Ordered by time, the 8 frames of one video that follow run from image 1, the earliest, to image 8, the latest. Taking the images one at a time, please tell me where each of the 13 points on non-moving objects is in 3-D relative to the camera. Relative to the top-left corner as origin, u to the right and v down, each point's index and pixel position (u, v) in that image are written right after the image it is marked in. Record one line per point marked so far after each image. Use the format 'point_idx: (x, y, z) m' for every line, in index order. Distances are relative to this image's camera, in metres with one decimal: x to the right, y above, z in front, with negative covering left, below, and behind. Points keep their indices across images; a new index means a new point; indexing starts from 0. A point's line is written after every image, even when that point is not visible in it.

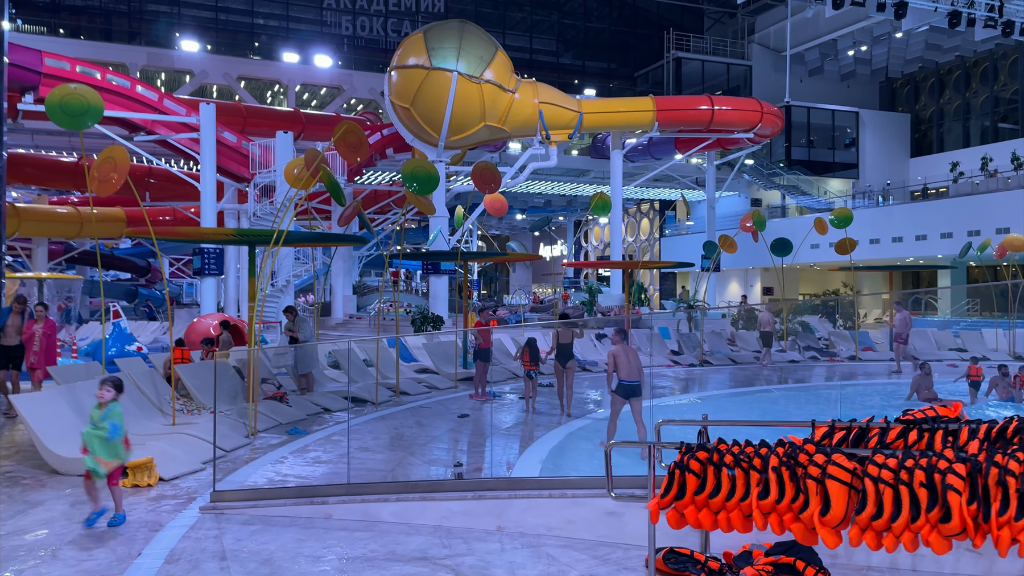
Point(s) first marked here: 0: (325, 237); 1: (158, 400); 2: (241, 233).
0: (-1.9, +0.5, +8.4) m
1: (-3.4, -1.1, +7.8) m
2: (-2.6, +0.5, +7.8) m
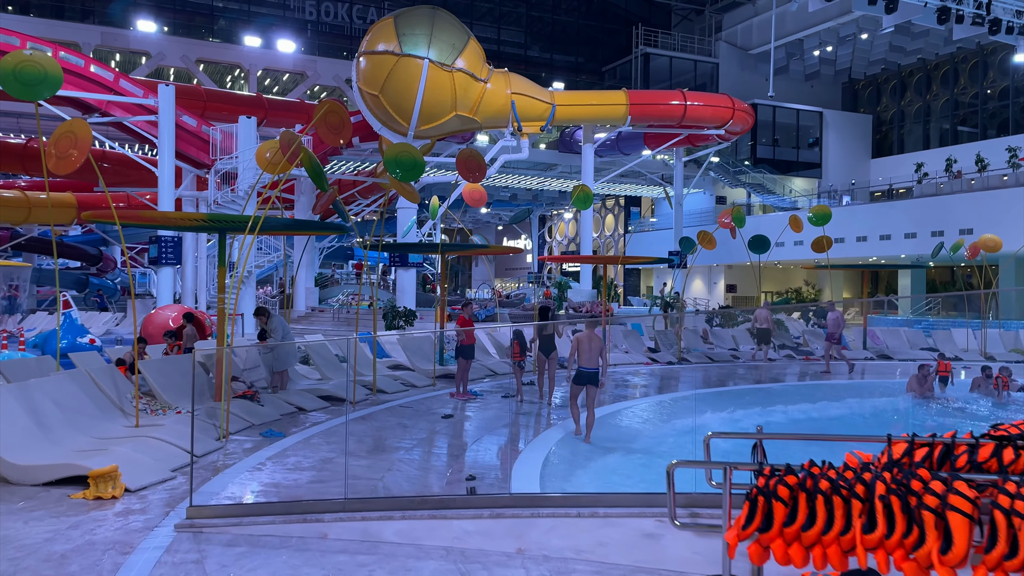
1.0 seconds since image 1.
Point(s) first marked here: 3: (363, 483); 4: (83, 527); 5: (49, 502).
0: (-2.0, +0.6, +7.8) m
1: (-3.5, -1.0, +7.2) m
2: (-2.6, +0.6, +7.2) m
3: (-1.1, -1.4, +5.9) m
4: (-2.5, -1.4, +4.8) m
5: (-2.9, -1.4, +5.2) m
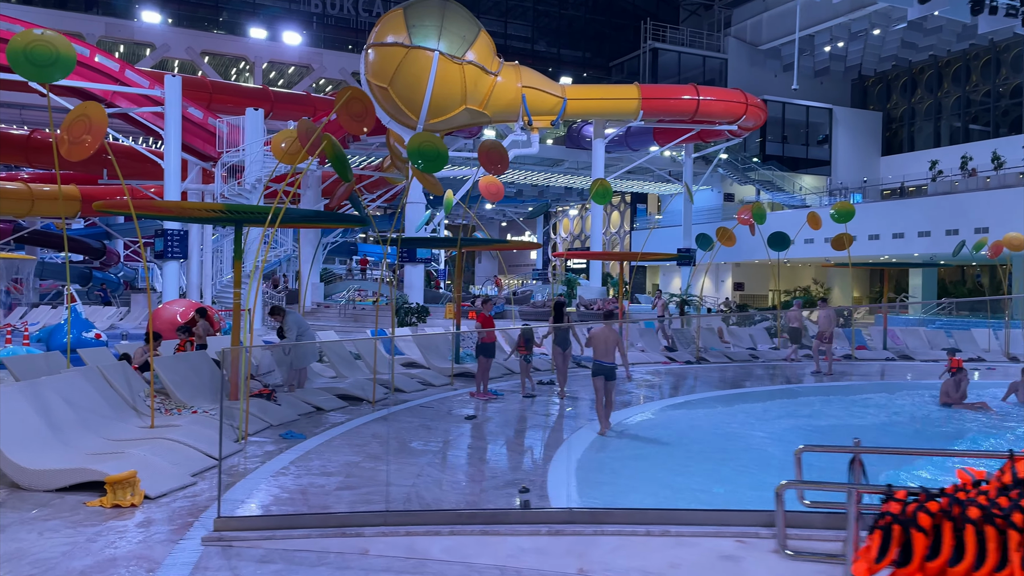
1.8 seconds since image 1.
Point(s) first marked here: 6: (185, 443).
0: (-1.7, +0.7, +7.5) m
1: (-3.2, -0.9, +6.9) m
2: (-2.3, +0.7, +6.9) m
3: (-0.8, -1.4, +5.6) m
4: (-2.2, -1.4, +4.5) m
5: (-2.7, -1.3, +4.9) m
6: (-2.4, -1.2, +6.1) m
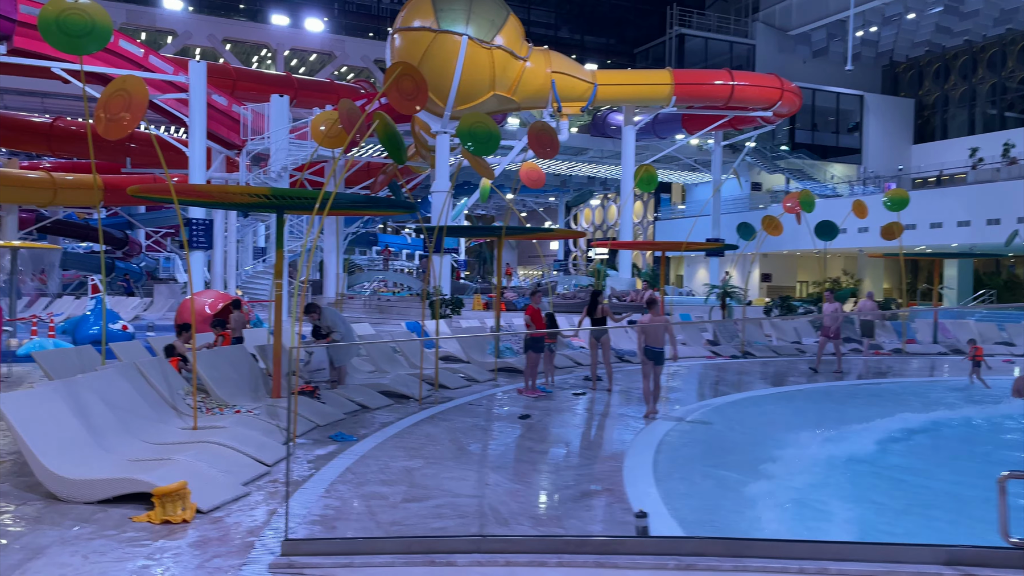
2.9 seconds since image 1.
0: (-1.2, +0.7, +7.0) m
1: (-2.7, -0.9, +6.5) m
2: (-1.8, +0.7, +6.4) m
3: (-0.3, -1.3, +5.1) m
4: (-1.8, -1.3, +4.1) m
5: (-2.2, -1.3, +4.5) m
6: (-1.9, -1.1, +5.7) m
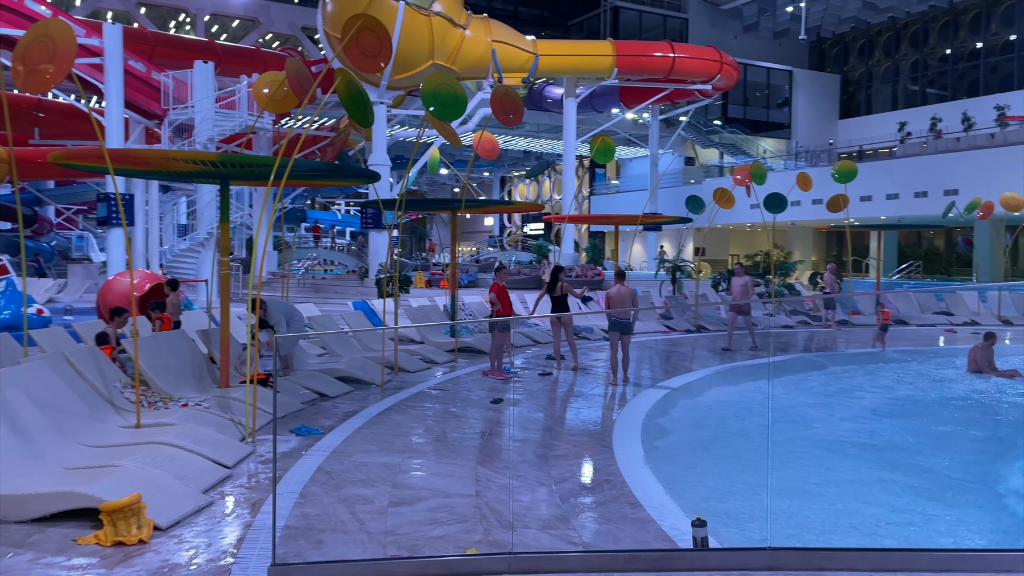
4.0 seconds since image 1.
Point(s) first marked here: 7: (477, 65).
0: (-1.4, +0.9, +6.4) m
1: (-2.9, -0.7, +5.7) m
2: (-2.0, +0.9, +5.7) m
3: (-0.4, -1.2, +4.6) m
4: (-1.7, -1.2, +3.4) m
5: (-2.2, -1.2, +3.8) m
6: (-2.0, -1.0, +5.0) m
7: (-0.8, +5.4, +19.7) m
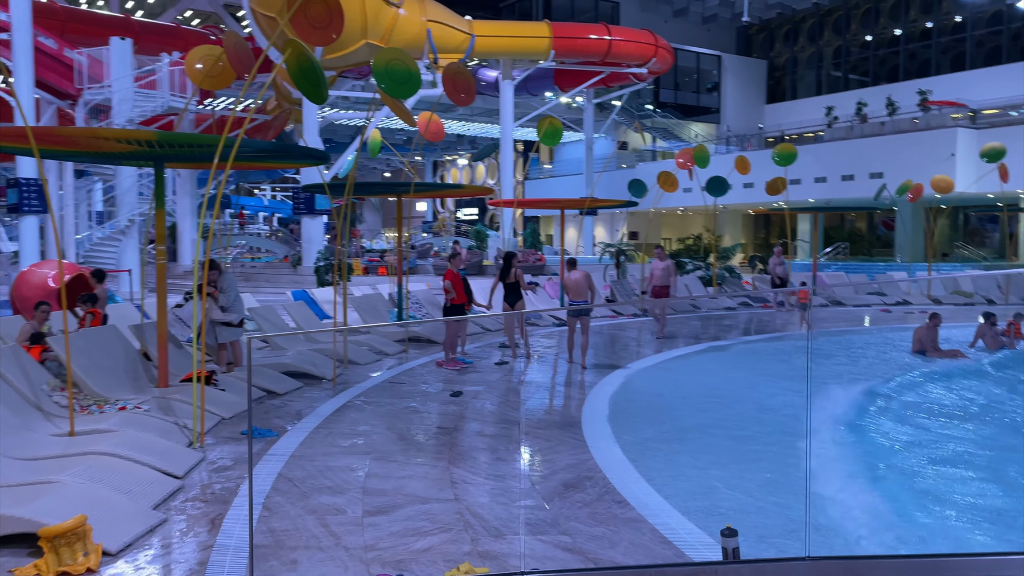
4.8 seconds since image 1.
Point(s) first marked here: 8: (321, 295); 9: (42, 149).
0: (-1.7, +1.0, +6.0) m
1: (-3.1, -0.7, +5.2) m
2: (-2.2, +0.9, +5.2) m
3: (-0.5, -1.1, +4.3) m
4: (-1.7, -1.2, +3.0) m
5: (-2.2, -1.2, +3.3) m
6: (-2.2, -0.9, +4.6) m
7: (-2.3, +5.7, +19.2) m
8: (-2.7, -0.1, +11.6) m
9: (-3.3, +0.9, +5.6) m
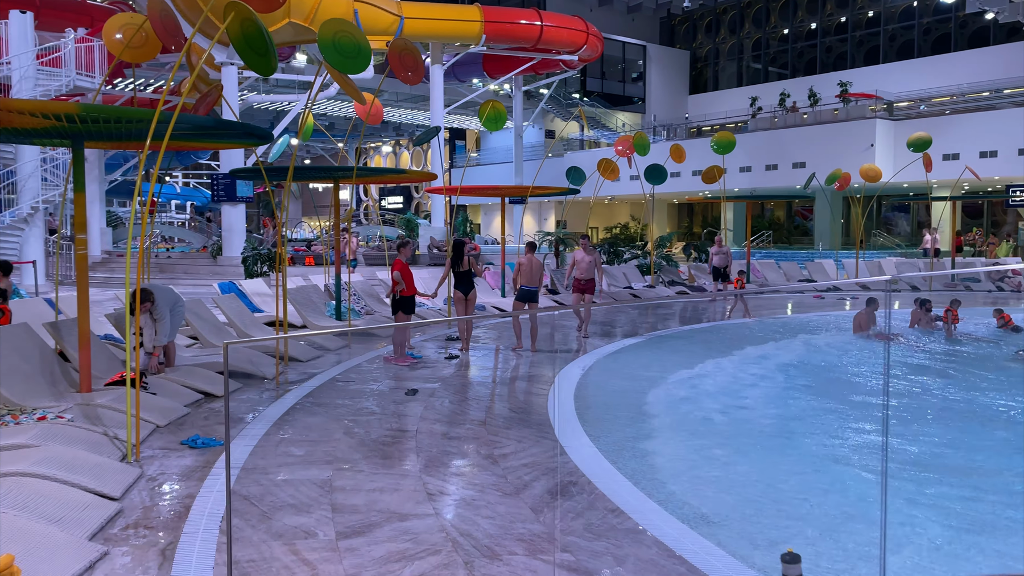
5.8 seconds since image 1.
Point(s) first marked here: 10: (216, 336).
0: (-2.0, +1.0, +5.4) m
1: (-3.2, -0.7, +4.5) m
2: (-2.4, +1.0, +4.6) m
3: (-0.6, -1.1, +3.9) m
4: (-1.7, -1.2, +2.5) m
5: (-2.2, -1.2, +2.8) m
6: (-2.3, -0.9, +4.0) m
7: (-3.8, +5.9, +18.4) m
8: (-3.5, 0.0, +10.9) m
9: (-3.5, +1.0, +4.9) m
10: (-3.0, -0.5, +8.3) m
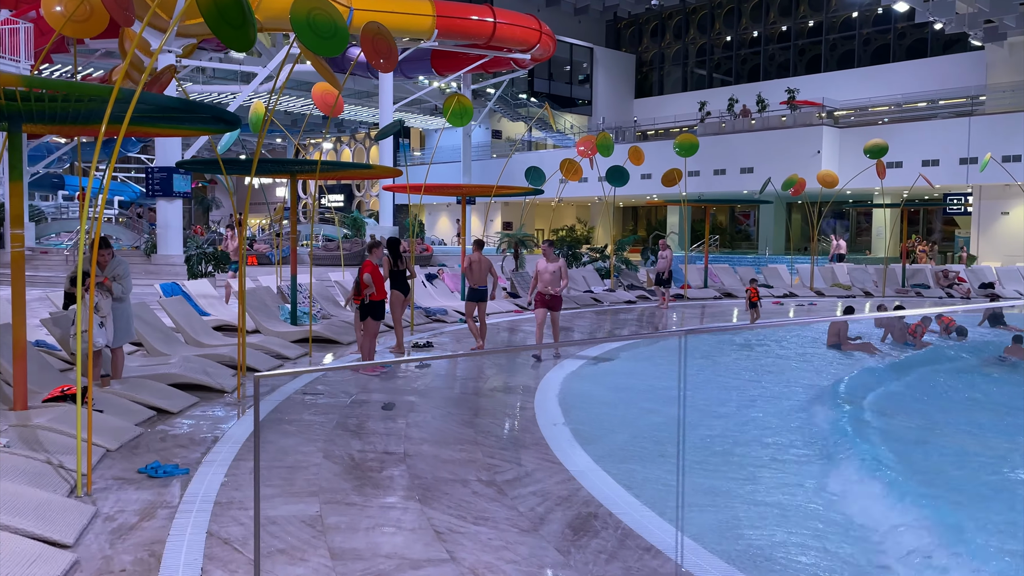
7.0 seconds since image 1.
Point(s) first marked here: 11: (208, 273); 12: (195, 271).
0: (-2.0, +1.0, +4.8) m
1: (-3.2, -0.7, +3.8) m
2: (-2.3, +1.0, +3.9) m
3: (-0.5, -1.1, +3.4) m
4: (-1.5, -1.2, +1.9) m
5: (-2.0, -1.2, +2.1) m
6: (-2.2, -0.9, +3.3) m
7: (-4.8, +5.9, +17.6) m
8: (-3.9, 0.0, +10.1) m
9: (-3.4, +1.0, +4.2) m
10: (-3.2, -0.5, +7.5) m
11: (-6.2, +0.3, +16.5) m
12: (-6.5, +0.4, +16.2) m
